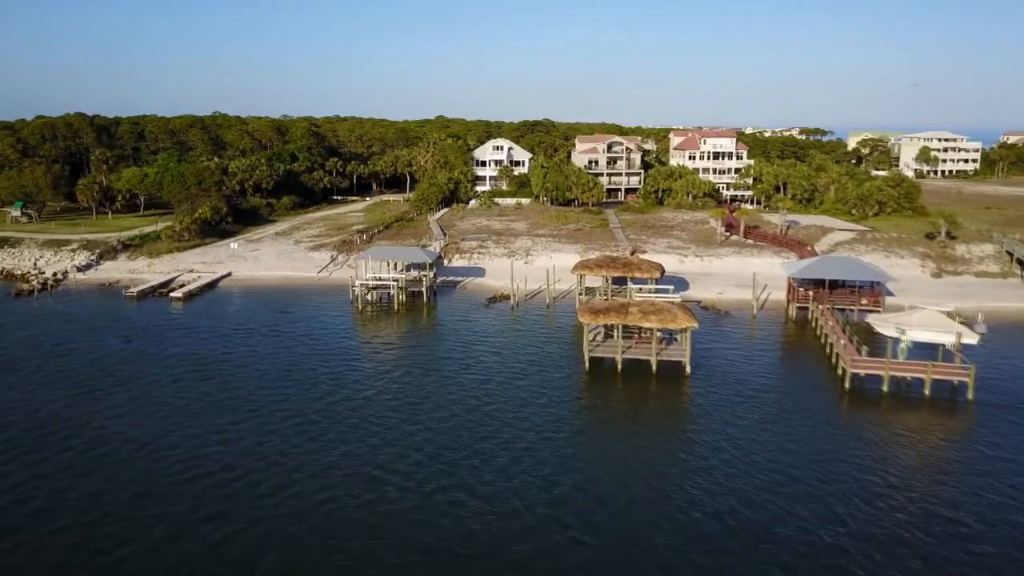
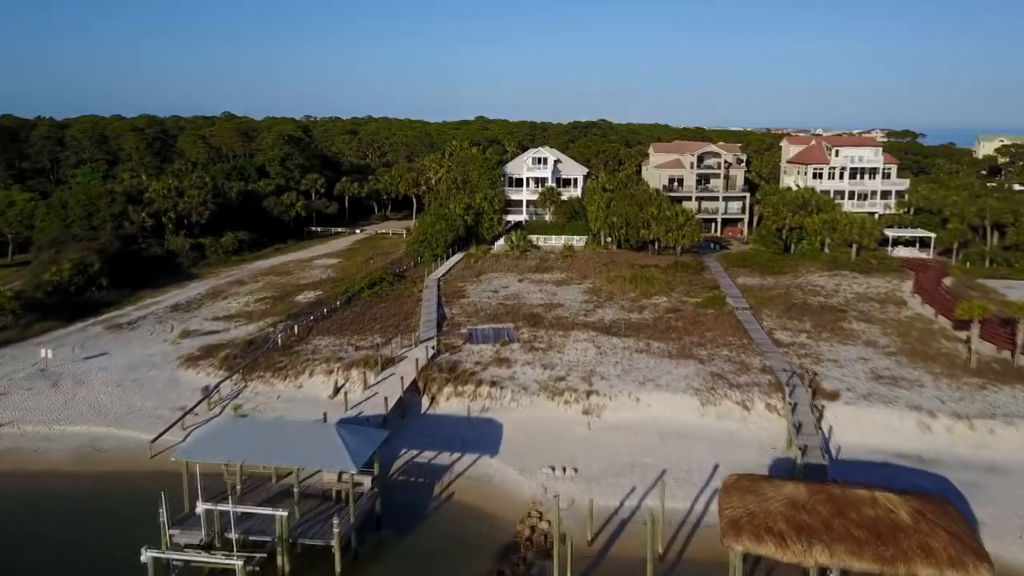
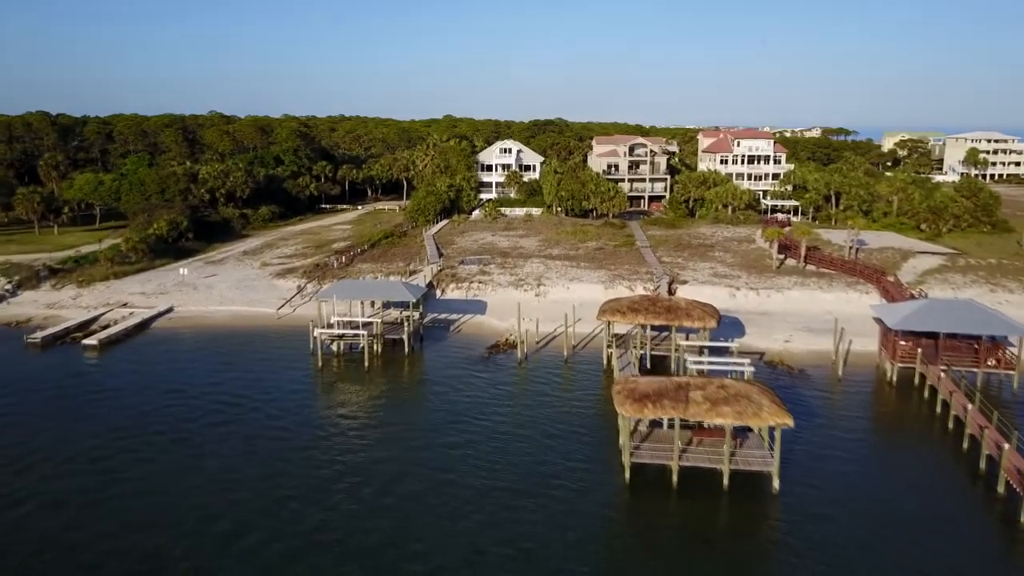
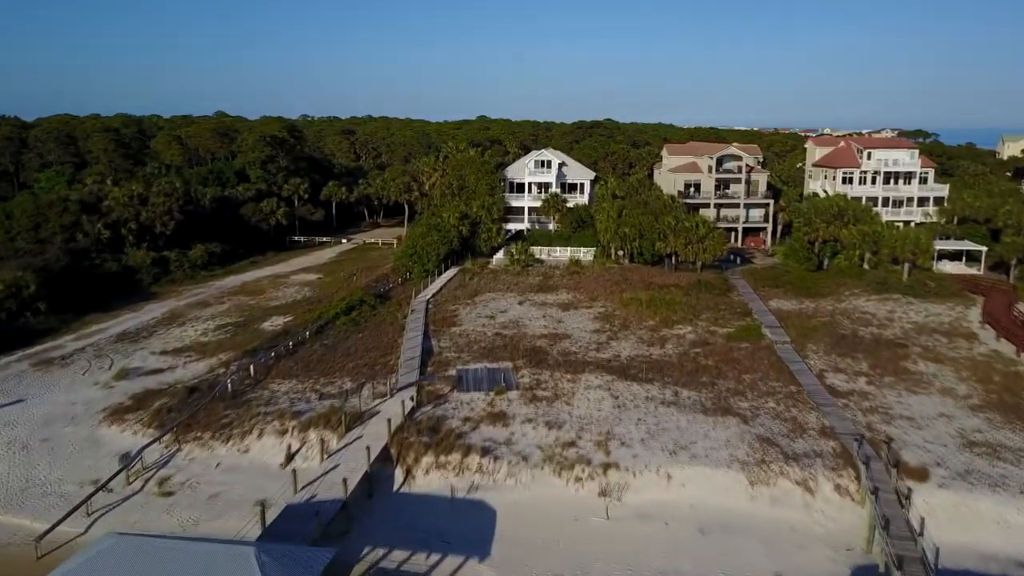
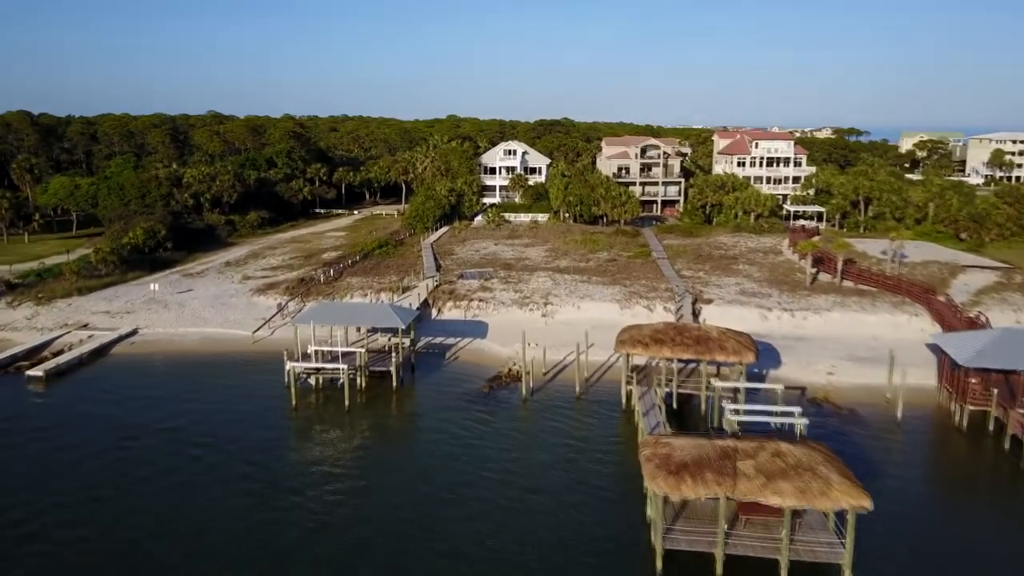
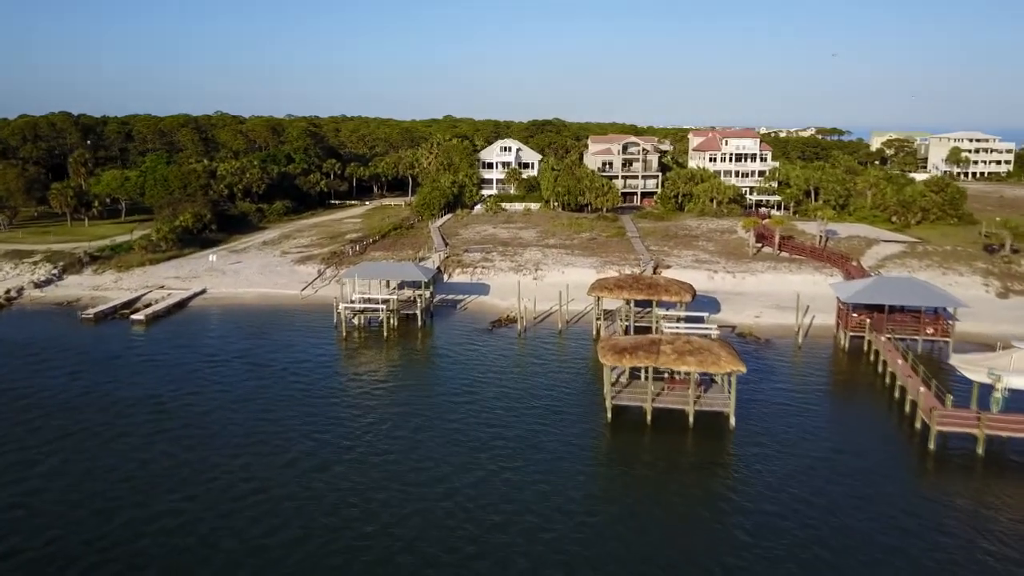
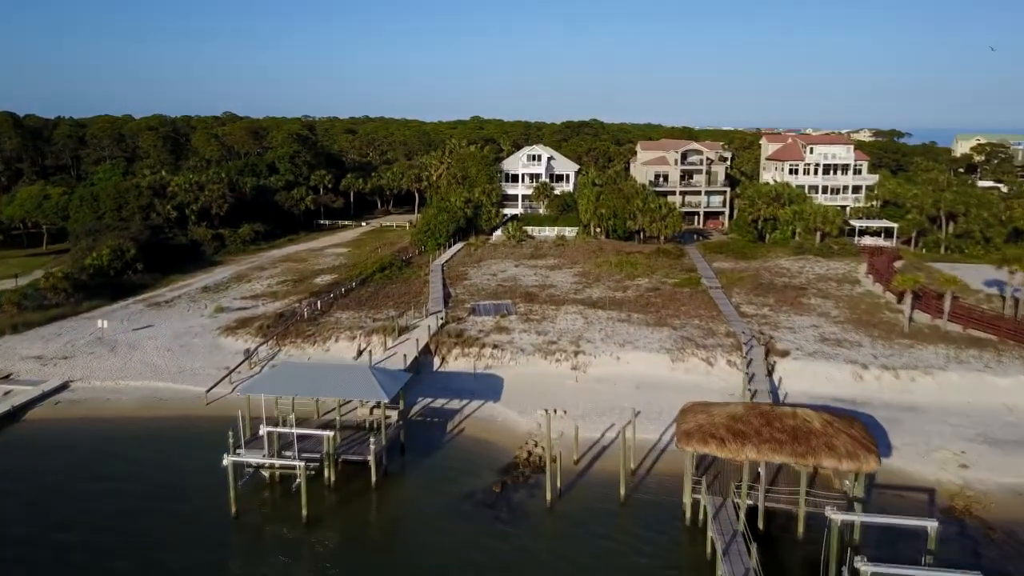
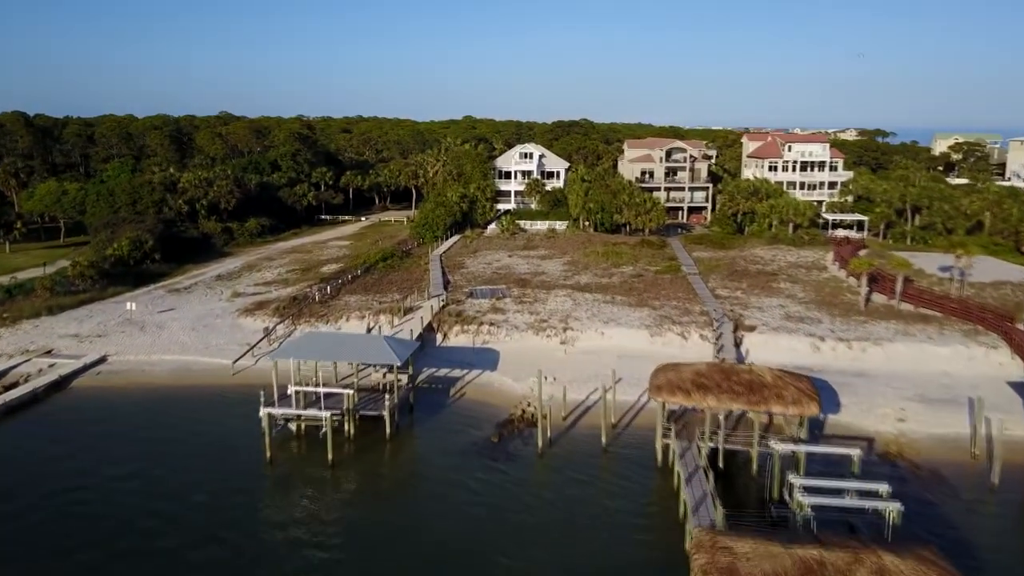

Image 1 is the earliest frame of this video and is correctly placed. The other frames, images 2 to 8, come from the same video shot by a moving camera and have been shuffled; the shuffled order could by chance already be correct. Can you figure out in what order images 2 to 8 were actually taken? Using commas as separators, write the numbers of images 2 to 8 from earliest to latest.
6, 3, 5, 8, 7, 2, 4
